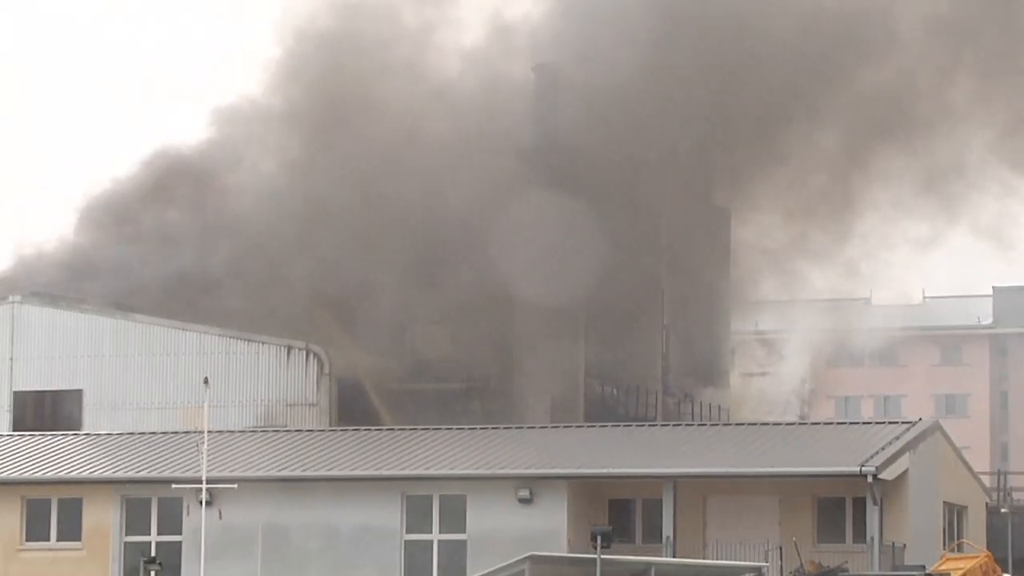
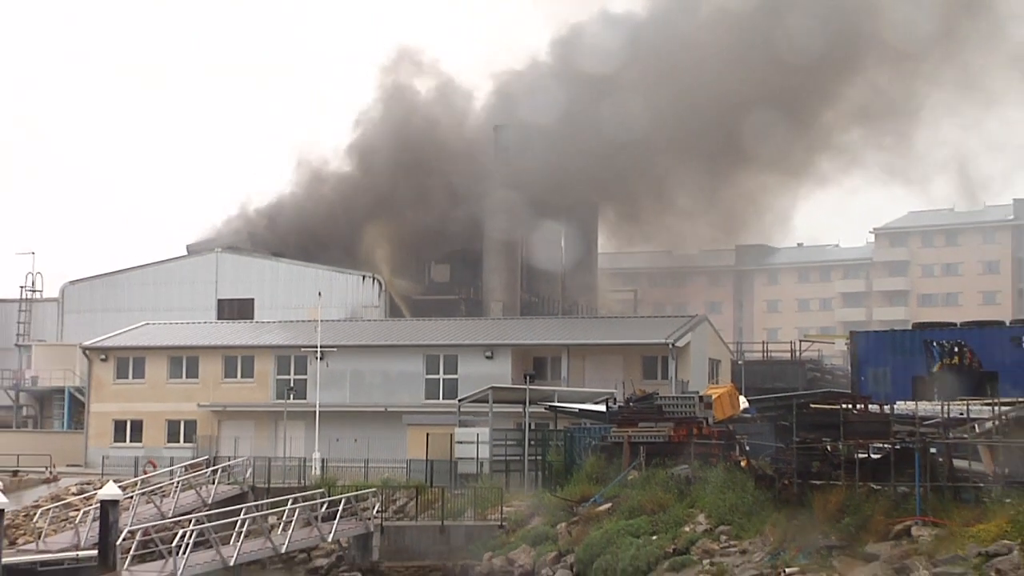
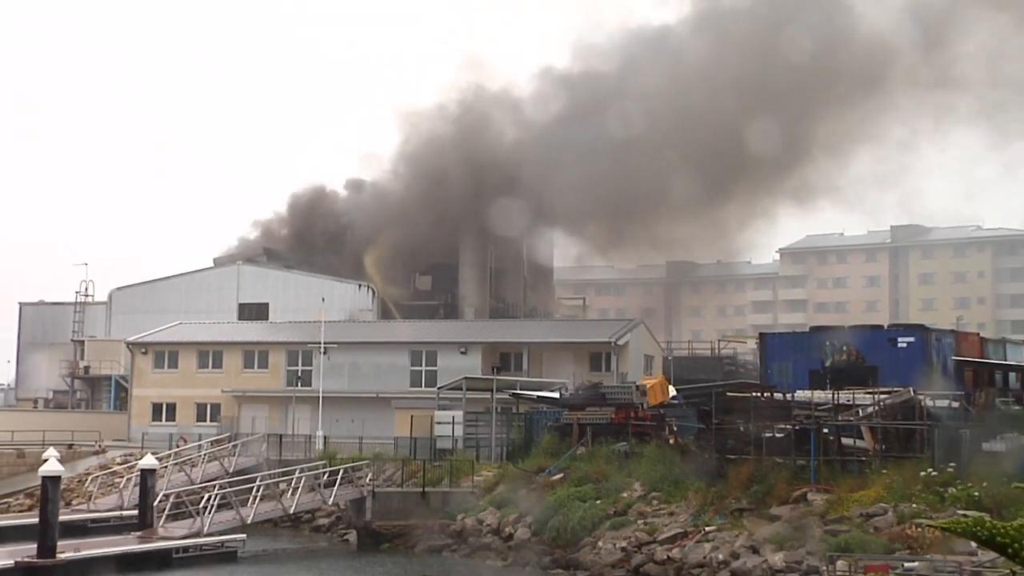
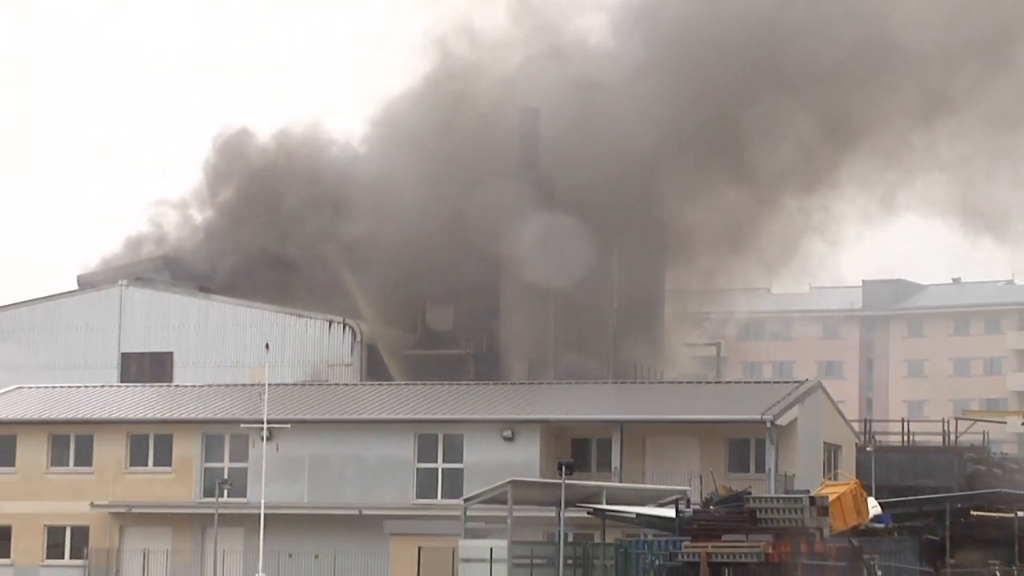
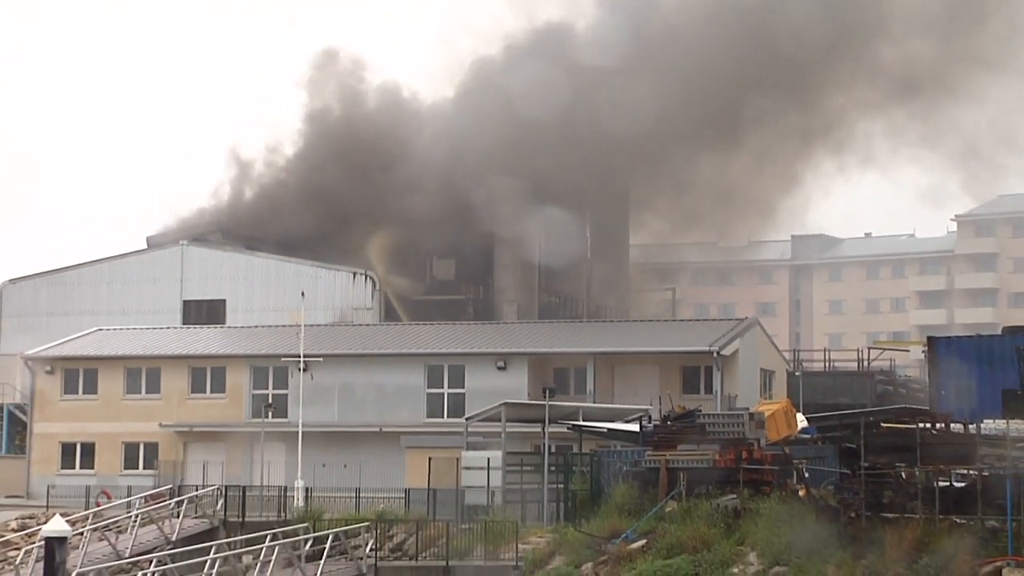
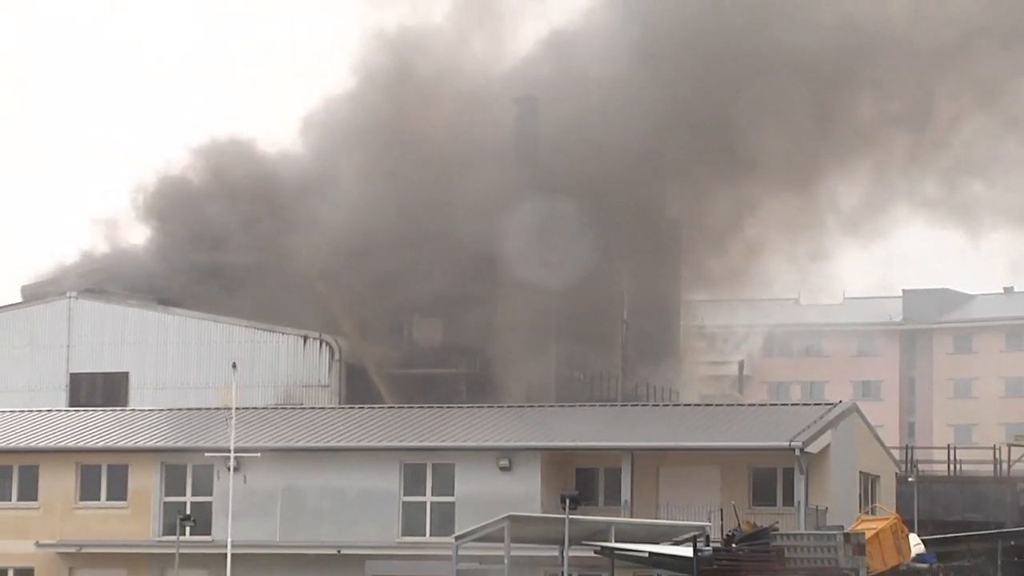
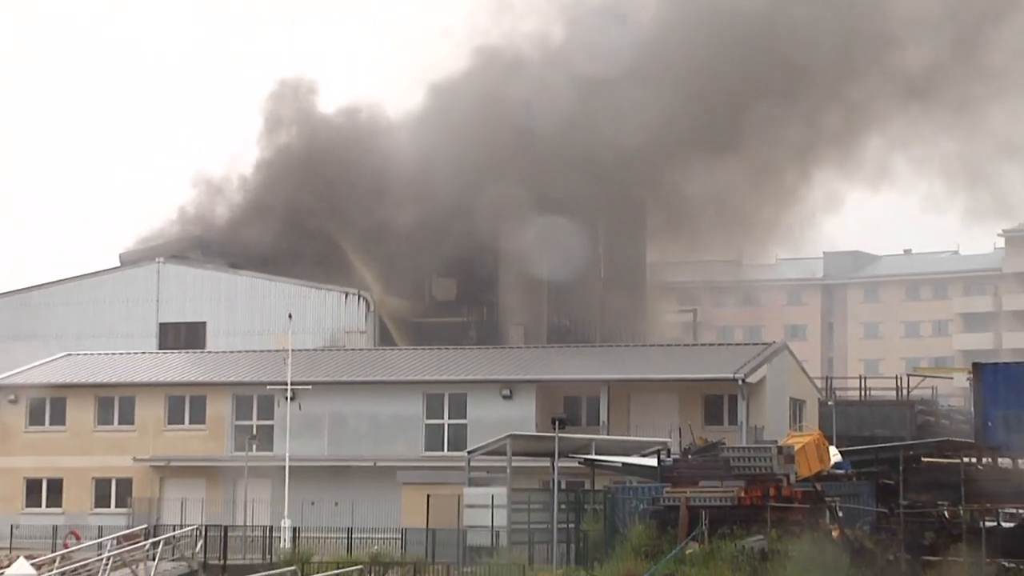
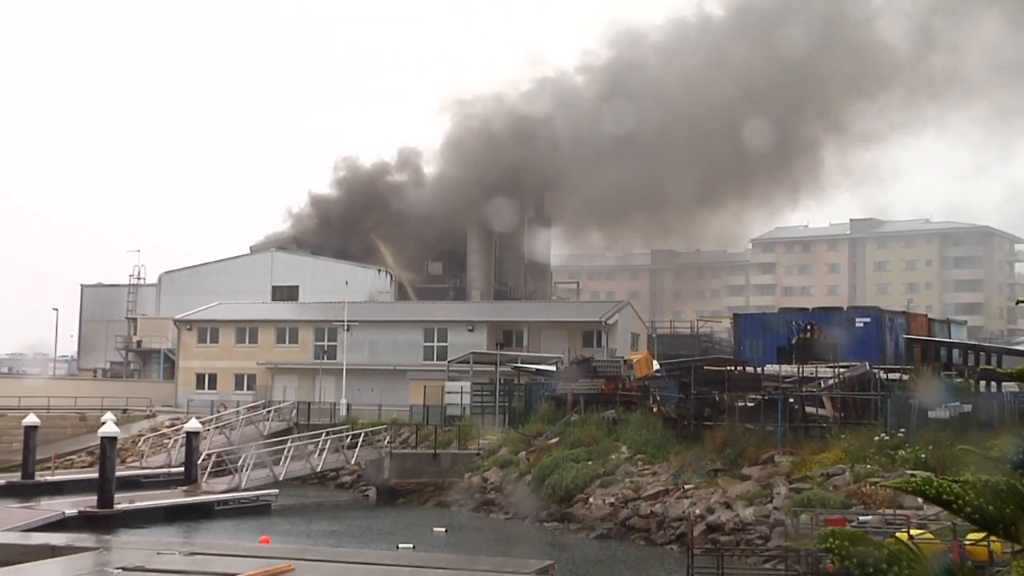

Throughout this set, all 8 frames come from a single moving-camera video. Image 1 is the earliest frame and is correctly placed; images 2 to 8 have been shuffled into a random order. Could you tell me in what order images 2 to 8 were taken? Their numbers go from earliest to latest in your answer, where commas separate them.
6, 4, 7, 5, 2, 3, 8
